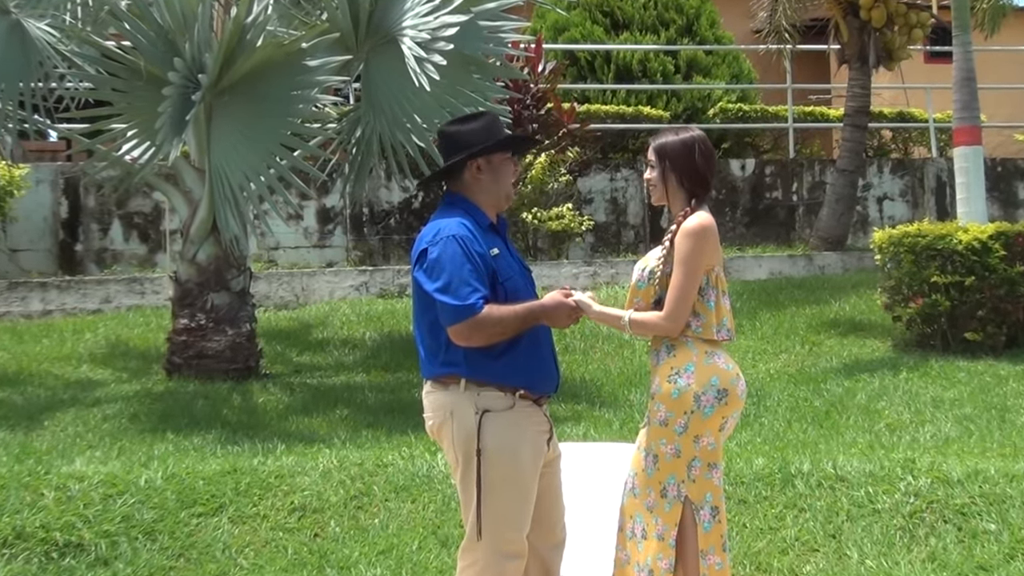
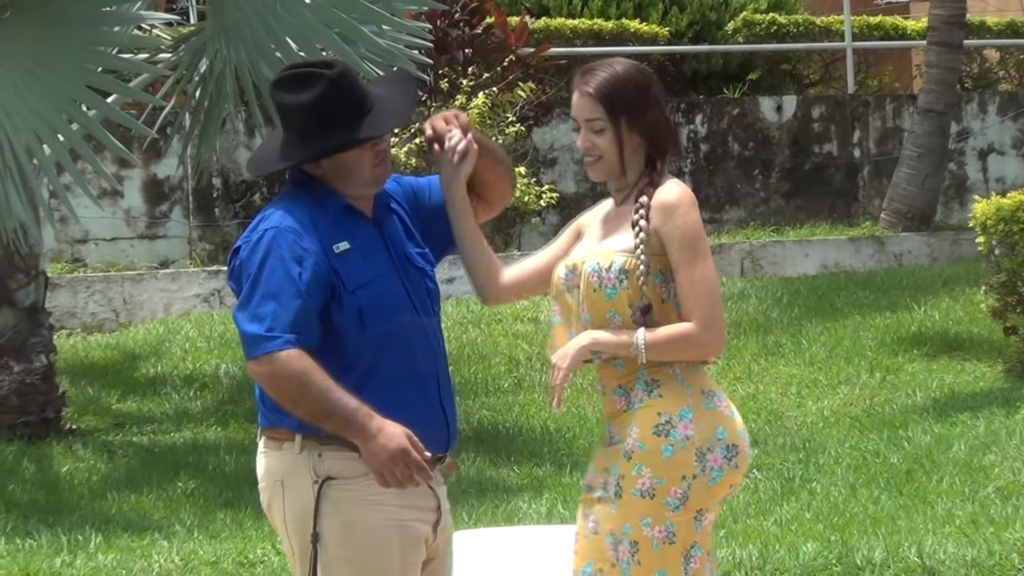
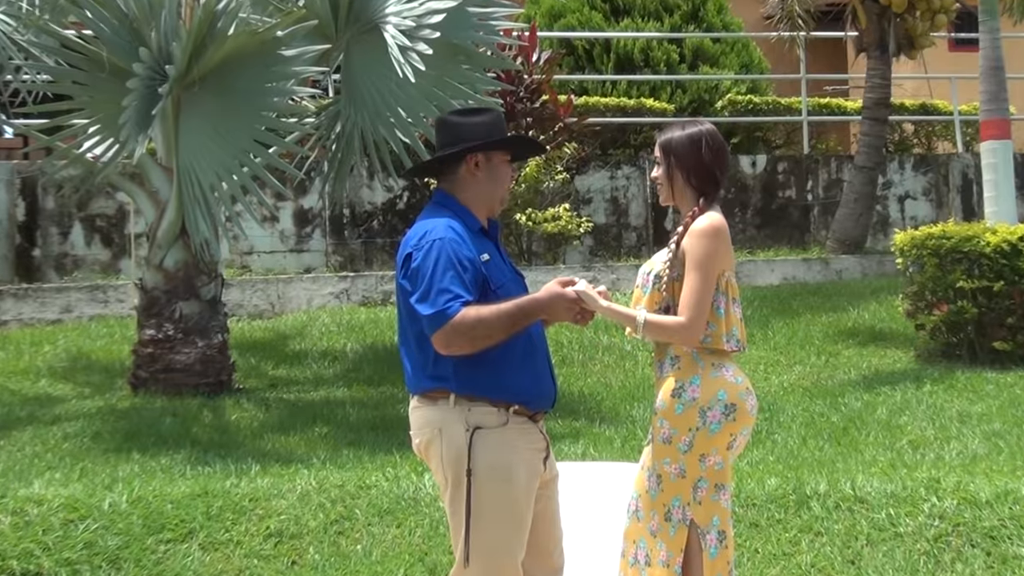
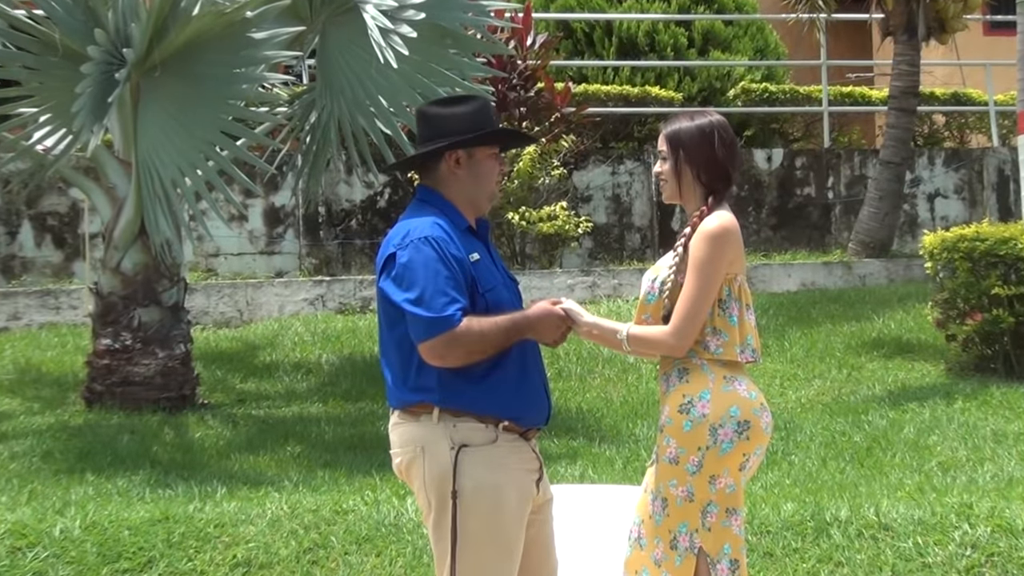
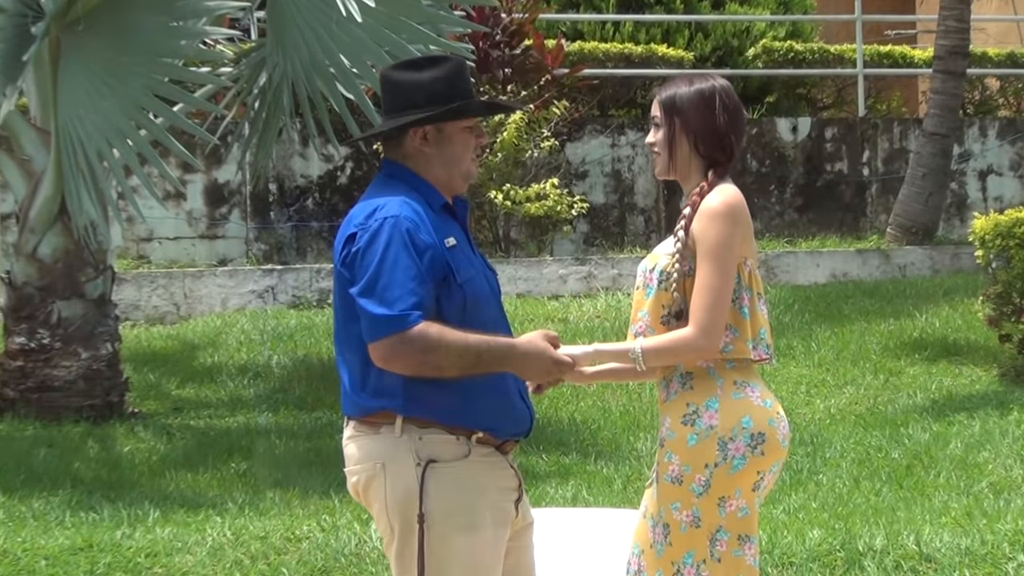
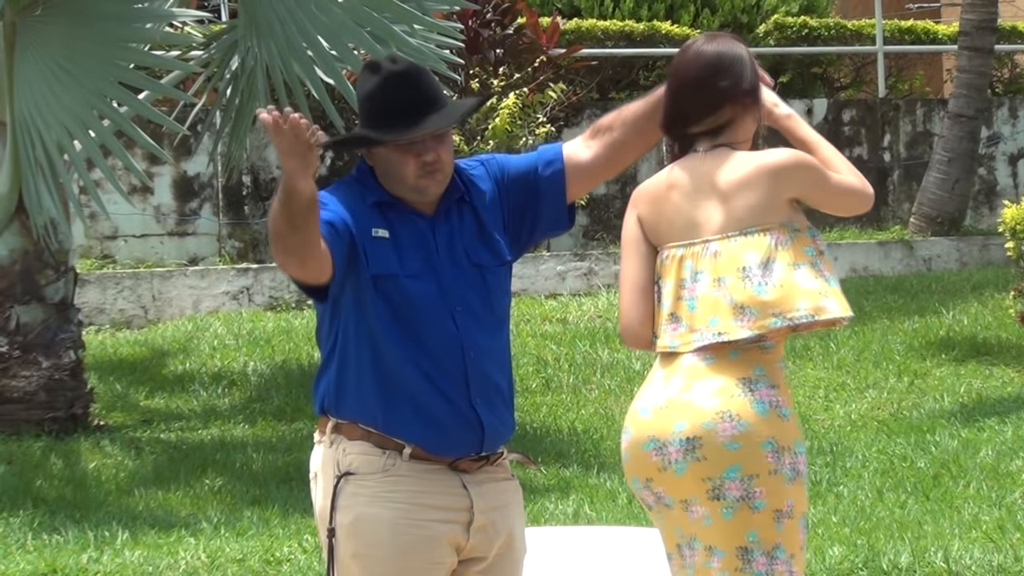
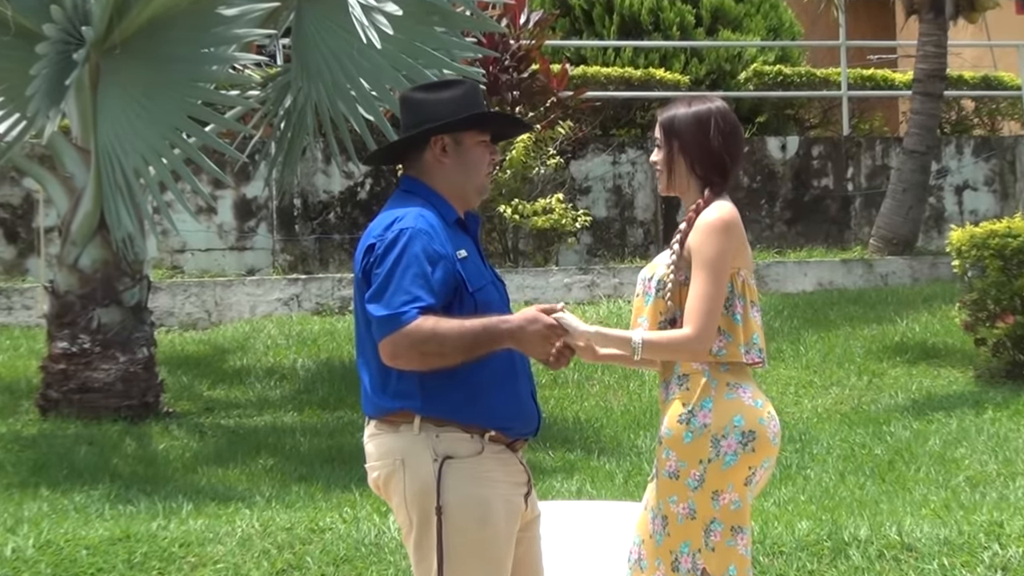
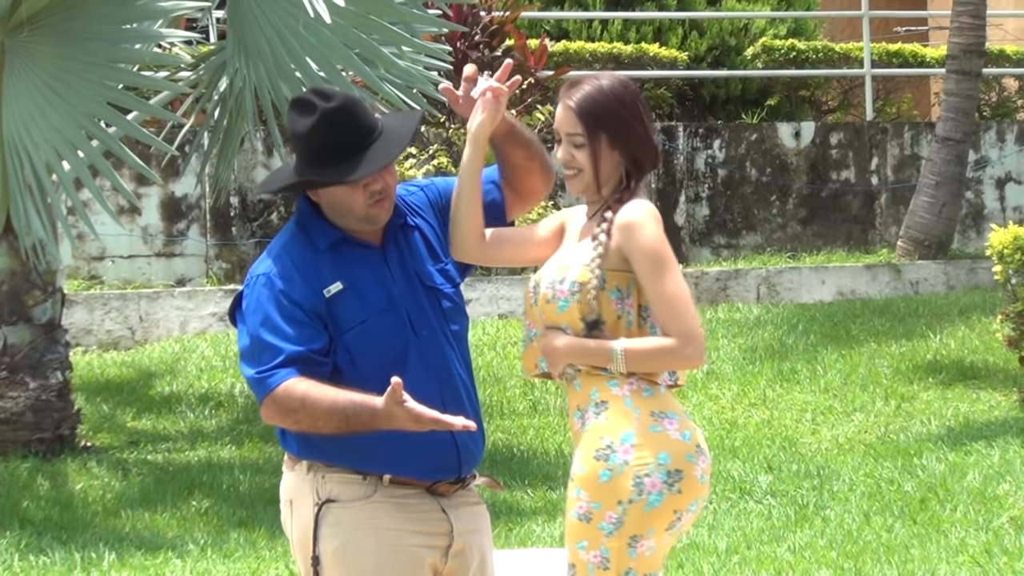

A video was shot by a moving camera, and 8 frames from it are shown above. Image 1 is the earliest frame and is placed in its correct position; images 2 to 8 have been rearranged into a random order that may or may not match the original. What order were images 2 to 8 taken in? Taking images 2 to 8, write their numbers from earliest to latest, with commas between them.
3, 4, 7, 5, 2, 6, 8
